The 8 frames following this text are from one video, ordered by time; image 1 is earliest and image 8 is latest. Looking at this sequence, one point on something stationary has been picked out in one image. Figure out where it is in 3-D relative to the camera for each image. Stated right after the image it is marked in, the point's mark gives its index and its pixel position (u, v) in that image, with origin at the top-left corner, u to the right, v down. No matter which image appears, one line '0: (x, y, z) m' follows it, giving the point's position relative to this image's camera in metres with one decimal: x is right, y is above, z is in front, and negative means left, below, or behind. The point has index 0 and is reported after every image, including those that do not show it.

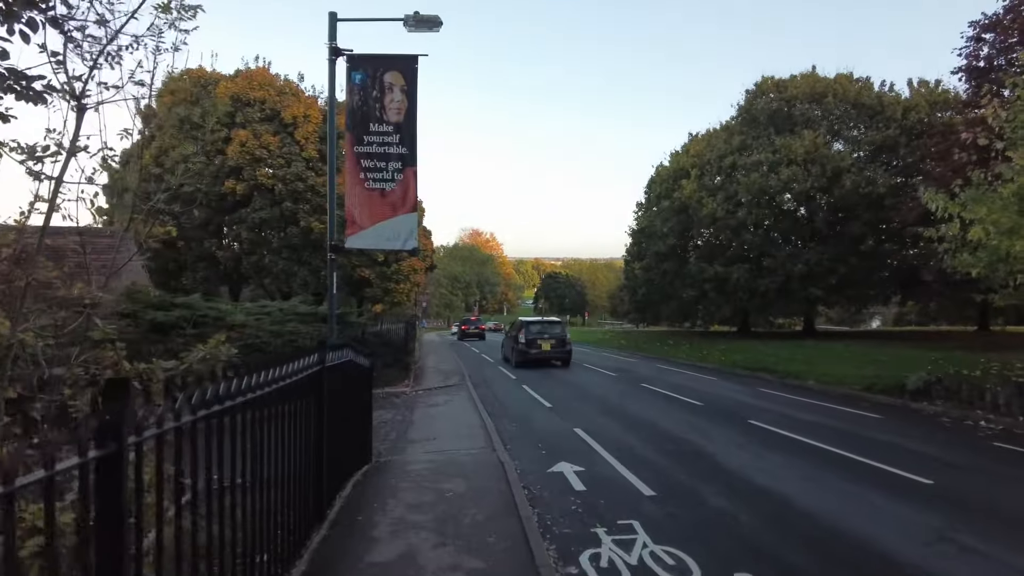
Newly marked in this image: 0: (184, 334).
0: (-6.5, -0.9, +13.8) m
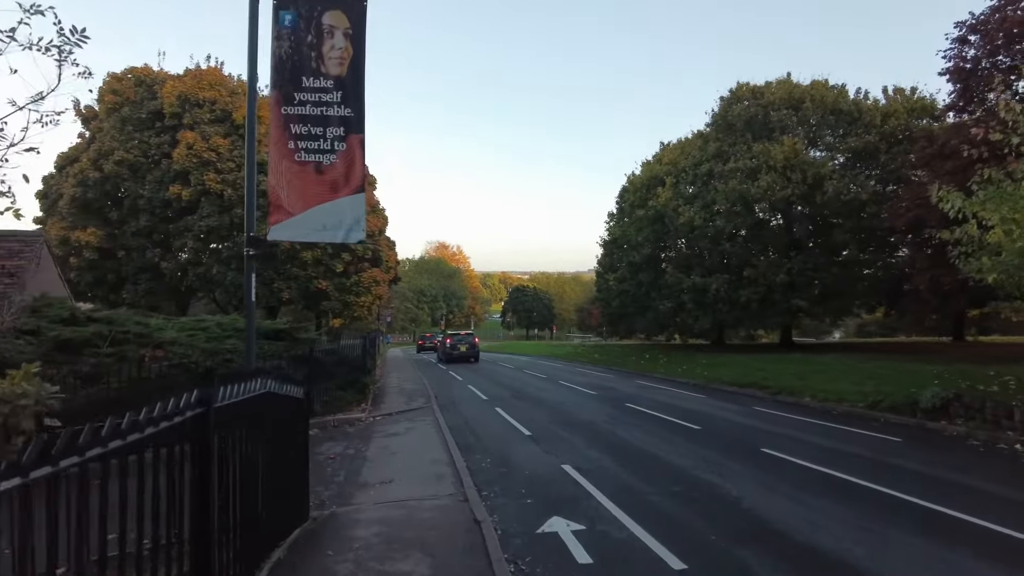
0: (-7.0, -1.1, +11.7) m
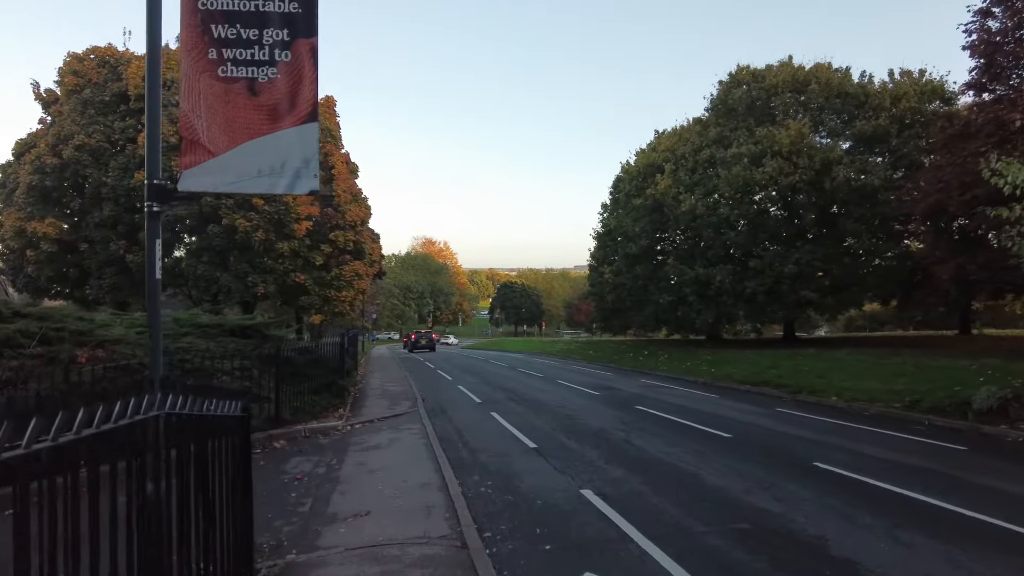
0: (-7.0, -0.9, +9.8) m
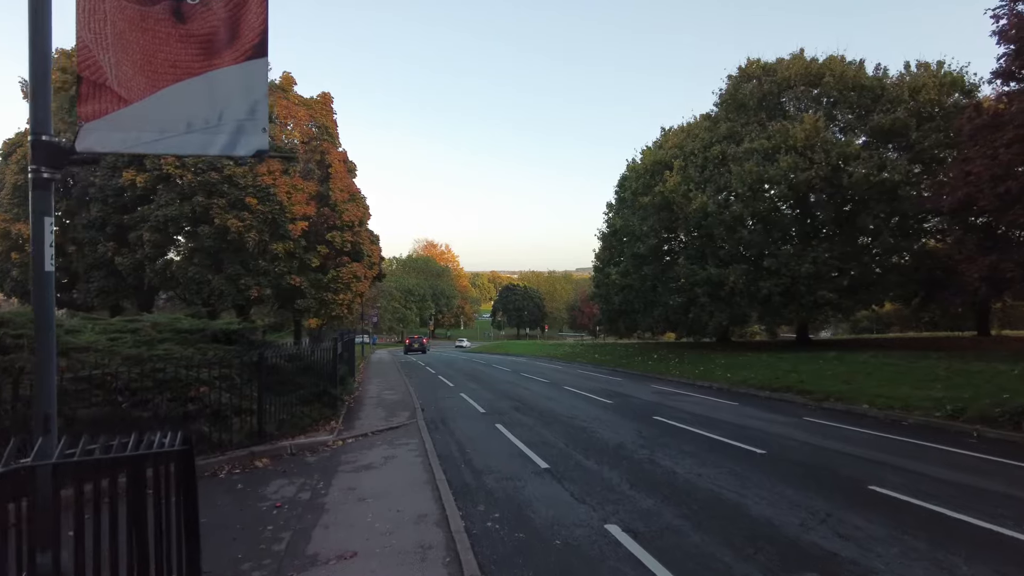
0: (-6.9, -1.0, +8.8) m
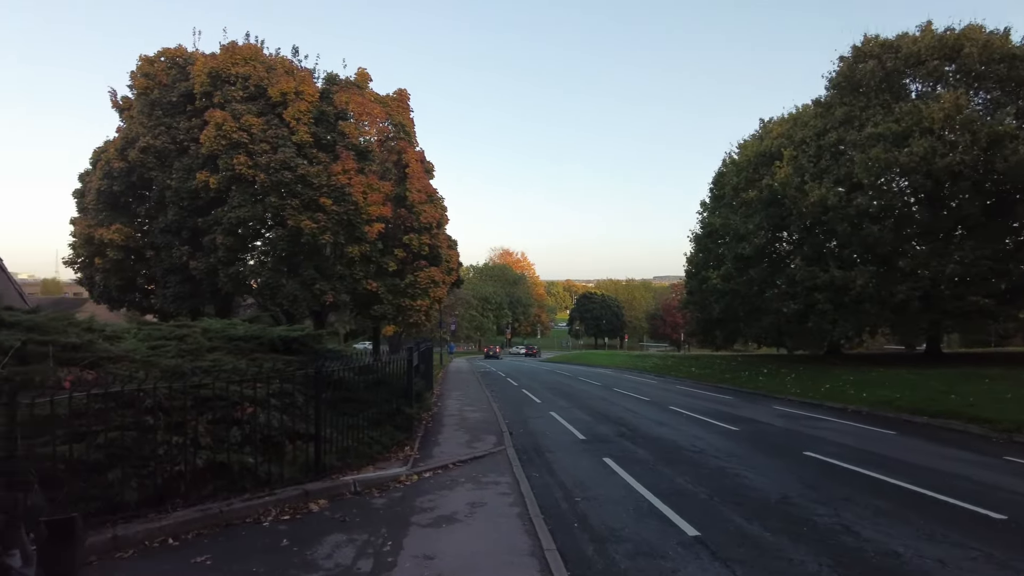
0: (-5.6, -0.9, +7.2) m
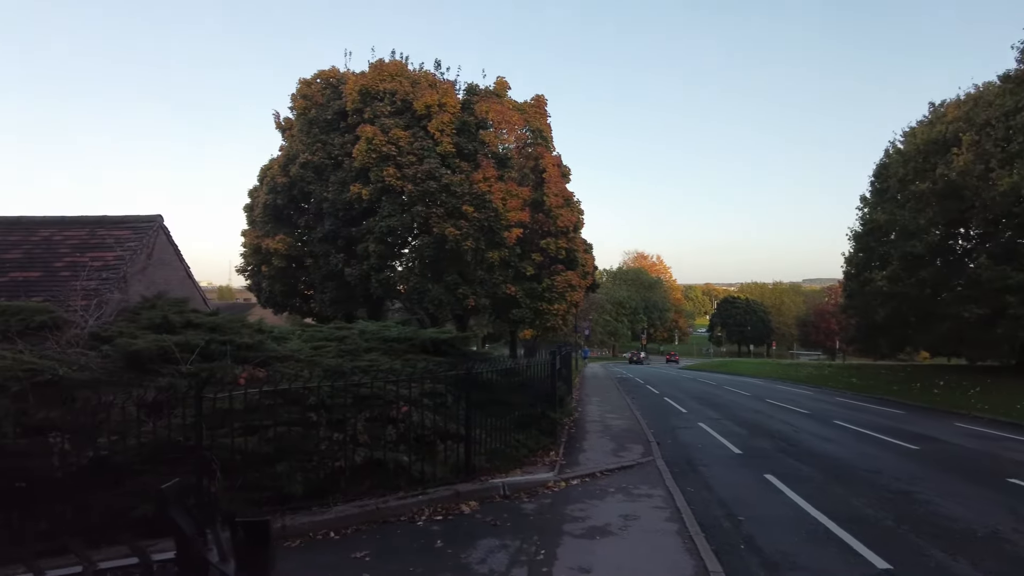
0: (-3.9, -1.0, +7.9) m
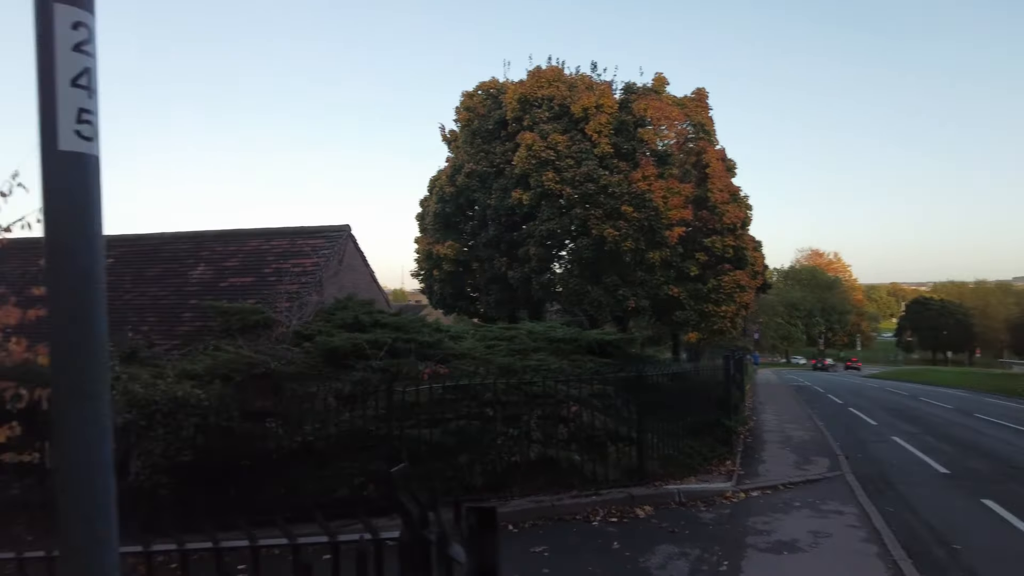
0: (-1.9, -1.0, +8.6) m
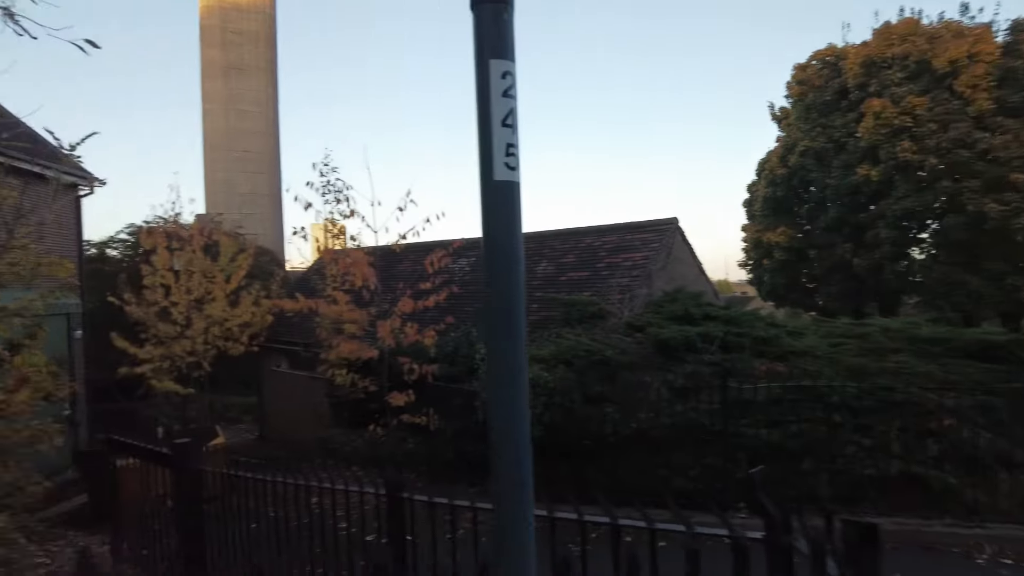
0: (+2.3, -0.9, +8.5) m
